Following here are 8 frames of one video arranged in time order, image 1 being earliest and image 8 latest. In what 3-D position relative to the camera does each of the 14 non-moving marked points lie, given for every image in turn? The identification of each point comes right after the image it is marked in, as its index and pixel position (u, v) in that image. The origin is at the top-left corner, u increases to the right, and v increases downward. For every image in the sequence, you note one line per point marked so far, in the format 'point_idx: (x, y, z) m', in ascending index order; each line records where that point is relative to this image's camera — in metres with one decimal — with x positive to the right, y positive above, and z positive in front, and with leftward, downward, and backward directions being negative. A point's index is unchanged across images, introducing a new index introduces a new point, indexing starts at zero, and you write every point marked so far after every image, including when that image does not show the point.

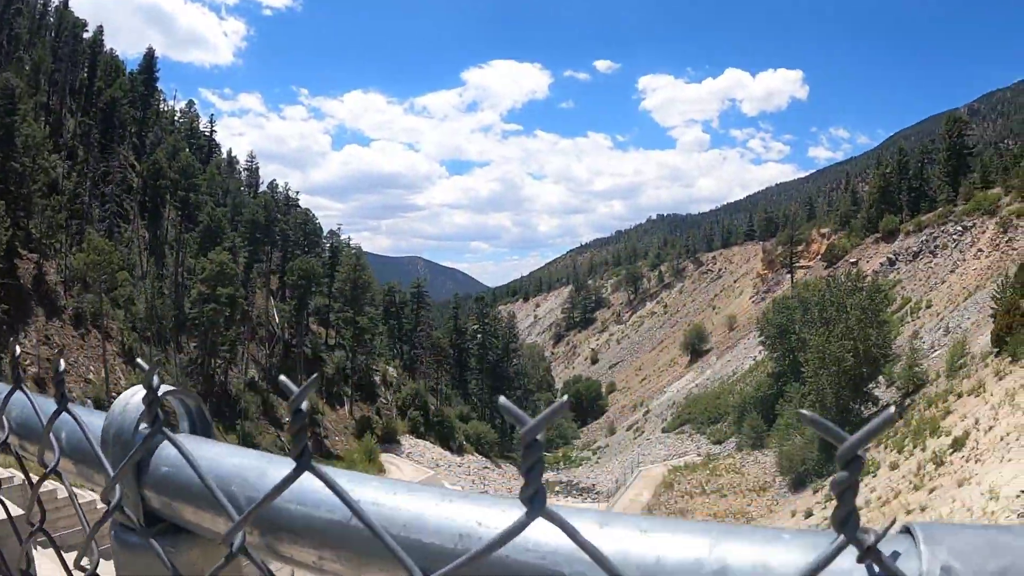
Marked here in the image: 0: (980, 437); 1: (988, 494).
0: (+15.0, -5.0, +19.5) m
1: (+13.8, -6.3, +16.7) m
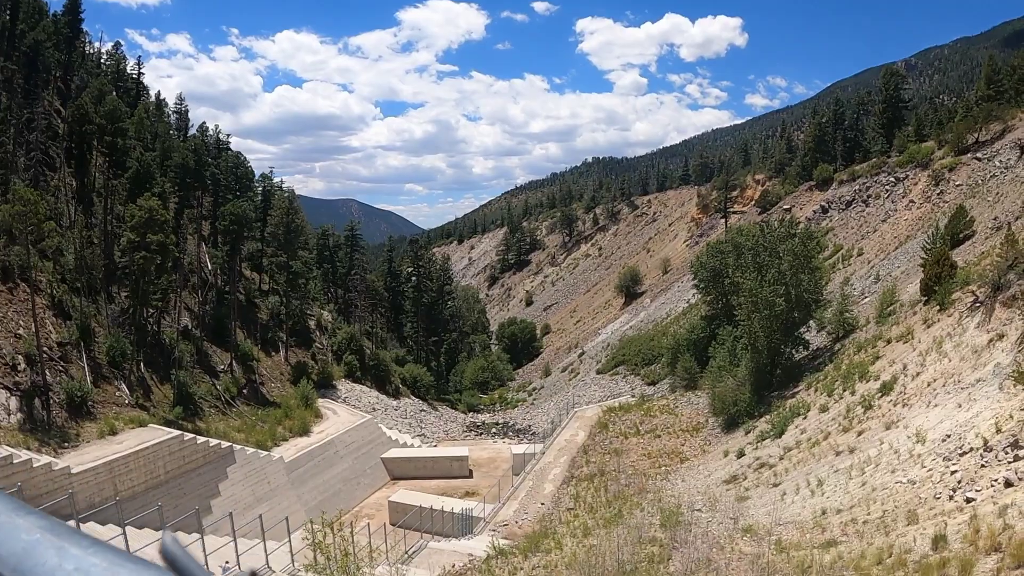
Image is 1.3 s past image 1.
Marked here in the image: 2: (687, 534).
0: (+12.9, -3.2, +20.2) m
1: (+11.9, -4.6, +17.5) m
2: (+5.1, -7.1, +17.2) m
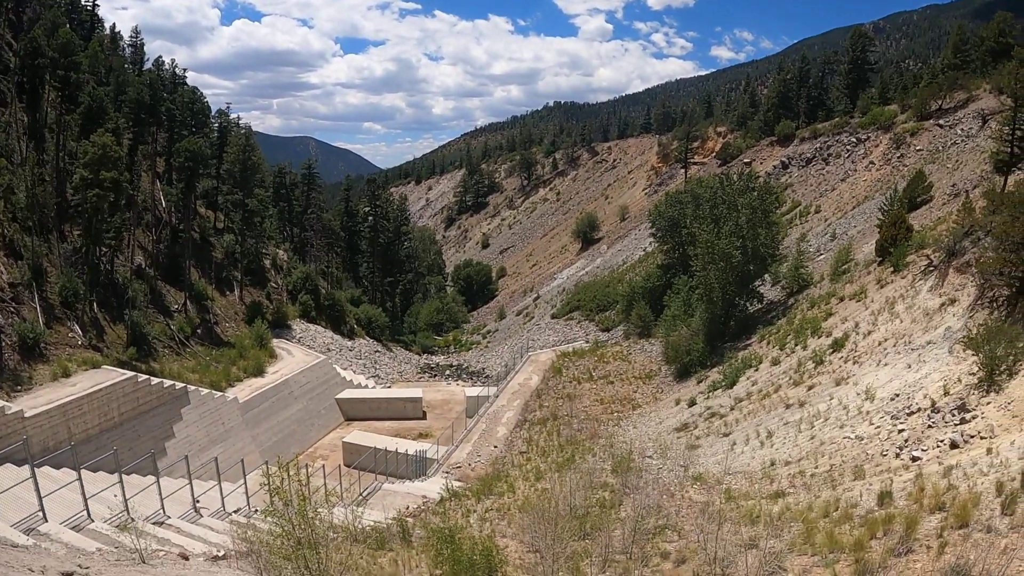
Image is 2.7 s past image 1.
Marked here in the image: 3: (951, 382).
0: (+11.5, -1.7, +20.8) m
1: (+10.5, -3.2, +18.0) m
2: (+3.7, -5.5, +17.6) m
3: (+12.1, -2.6, +16.4) m
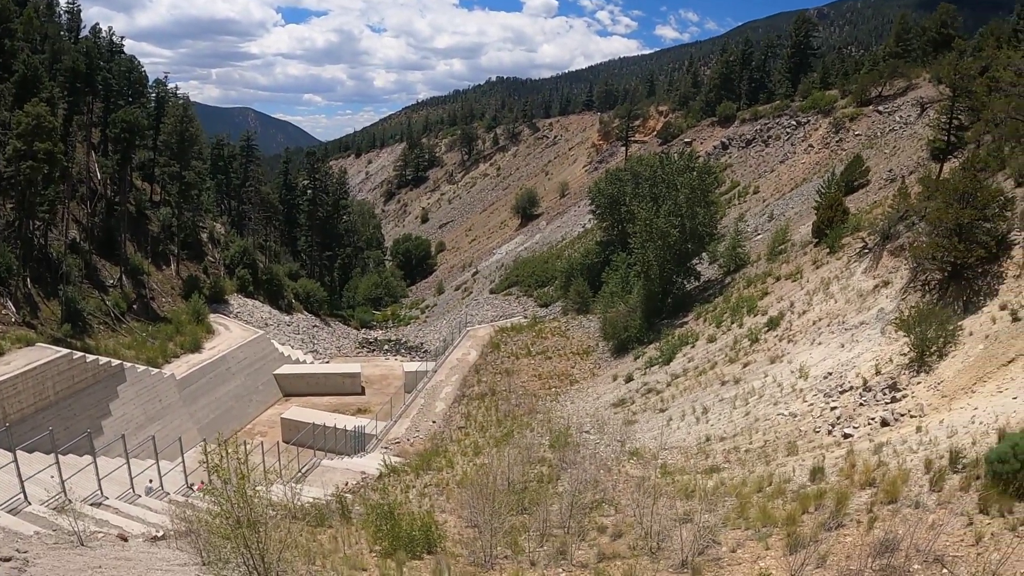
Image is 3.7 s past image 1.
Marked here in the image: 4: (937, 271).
0: (+9.6, -1.1, +21.2) m
1: (+8.6, -2.6, +18.4) m
2: (+1.9, -4.8, +17.7) m
3: (+10.4, -2.0, +16.8) m
4: (+13.0, +0.5, +18.4) m
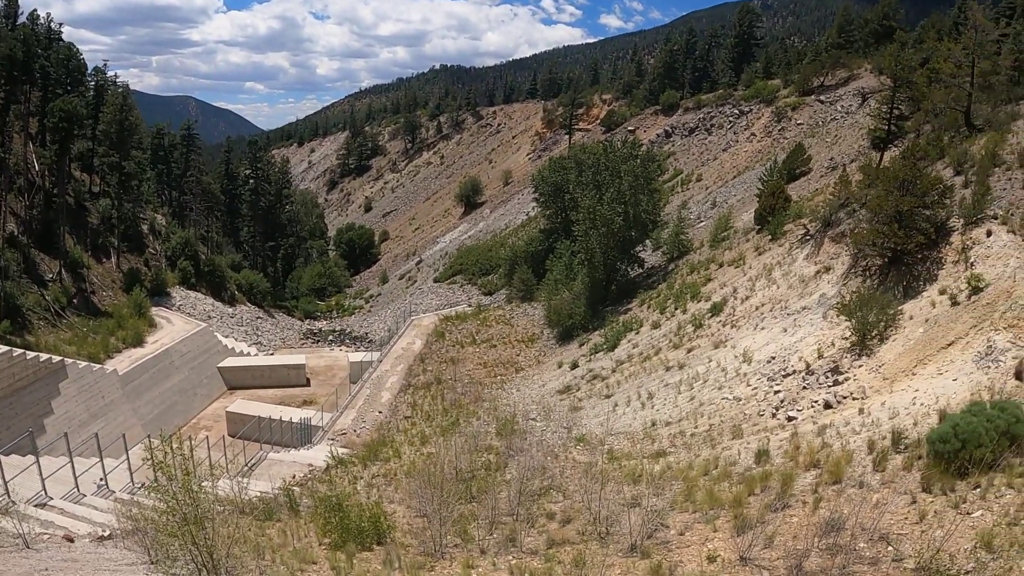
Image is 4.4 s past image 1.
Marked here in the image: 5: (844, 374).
0: (+7.8, -0.6, +21.5) m
1: (+7.0, -2.1, +18.7) m
2: (+0.3, -4.5, +17.8) m
3: (+8.8, -1.6, +17.2) m
4: (+11.3, +1.0, +18.8) m
5: (+8.7, -2.1, +15.6) m
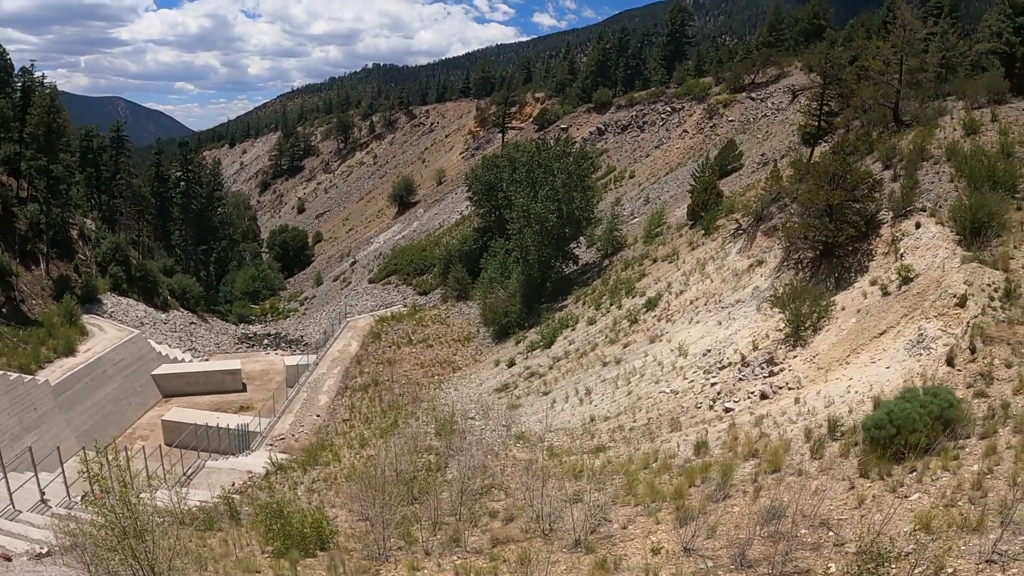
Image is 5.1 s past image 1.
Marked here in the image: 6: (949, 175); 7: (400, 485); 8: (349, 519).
0: (+5.8, -0.4, +21.8) m
1: (+5.2, -2.0, +19.0) m
2: (-1.5, -4.4, +17.8) m
3: (+7.0, -1.4, +17.6) m
4: (+9.4, +1.2, +19.4) m
5: (+6.9, -1.9, +16.0) m
6: (+13.6, +3.6, +19.2) m
7: (-2.9, -4.9, +15.4) m
8: (-4.2, -5.6, +14.9) m
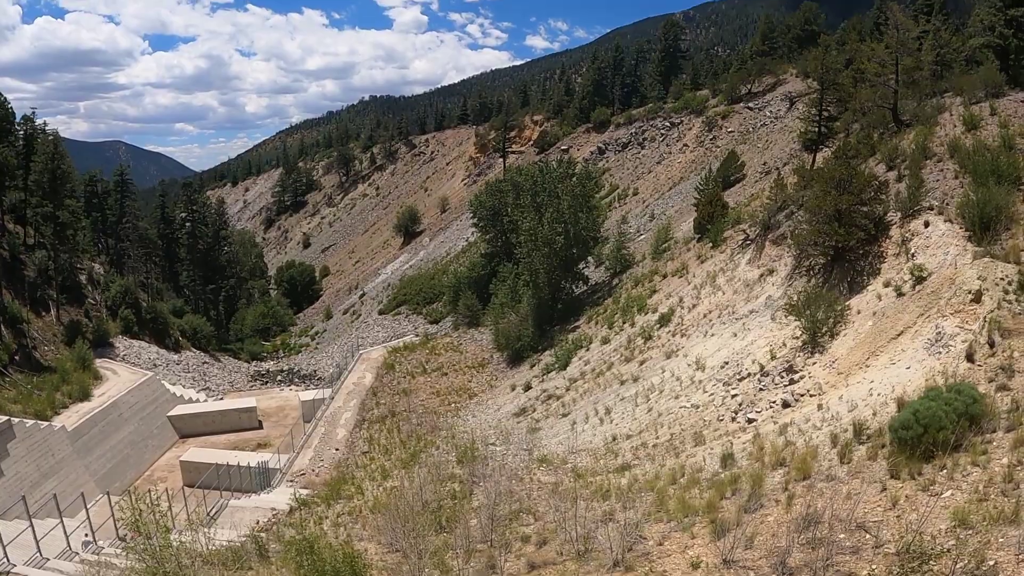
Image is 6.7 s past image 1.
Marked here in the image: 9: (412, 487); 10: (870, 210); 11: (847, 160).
0: (+6.2, -0.9, +21.7) m
1: (+5.6, -2.4, +18.9) m
2: (-0.9, -5.2, +17.7) m
3: (+7.4, -1.7, +17.4) m
4: (+9.6, +1.0, +19.2) m
5: (+7.3, -2.2, +15.9) m
6: (+13.8, +3.6, +19.0) m
7: (-2.3, -5.7, +15.2) m
8: (-3.6, -6.4, +14.8) m
9: (-3.1, -5.6, +17.3) m
10: (+10.8, +2.4, +18.6) m
11: (+10.6, +4.1, +19.4) m
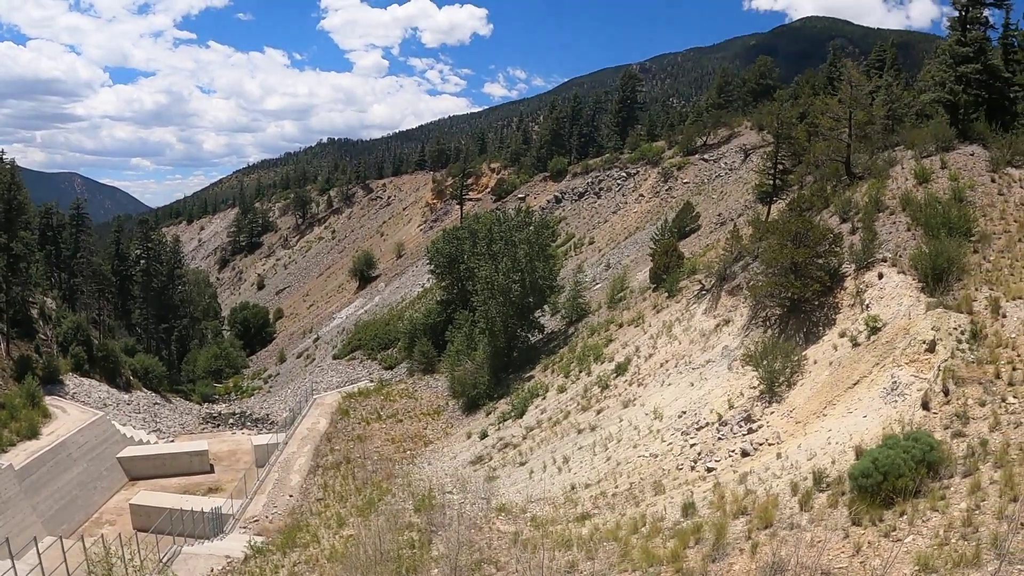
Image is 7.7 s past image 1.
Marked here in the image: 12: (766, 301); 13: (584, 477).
0: (+4.8, -2.5, +21.8) m
1: (+4.3, -3.9, +18.9) m
2: (-2.3, -6.5, +17.4) m
3: (+6.1, -3.1, +17.5) m
4: (+8.3, -0.6, +19.5) m
5: (+6.1, -3.6, +15.9) m
6: (+12.5, +1.9, +19.5) m
7: (-3.6, -6.9, +14.8) m
8: (-4.9, -7.6, +14.3) m
9: (-4.4, -6.8, +16.9) m
10: (+9.6, +0.8, +18.9) m
11: (+9.3, +2.4, +19.8) m
12: (+8.2, -0.4, +19.8) m
13: (+1.8, -5.5, +17.7) m
